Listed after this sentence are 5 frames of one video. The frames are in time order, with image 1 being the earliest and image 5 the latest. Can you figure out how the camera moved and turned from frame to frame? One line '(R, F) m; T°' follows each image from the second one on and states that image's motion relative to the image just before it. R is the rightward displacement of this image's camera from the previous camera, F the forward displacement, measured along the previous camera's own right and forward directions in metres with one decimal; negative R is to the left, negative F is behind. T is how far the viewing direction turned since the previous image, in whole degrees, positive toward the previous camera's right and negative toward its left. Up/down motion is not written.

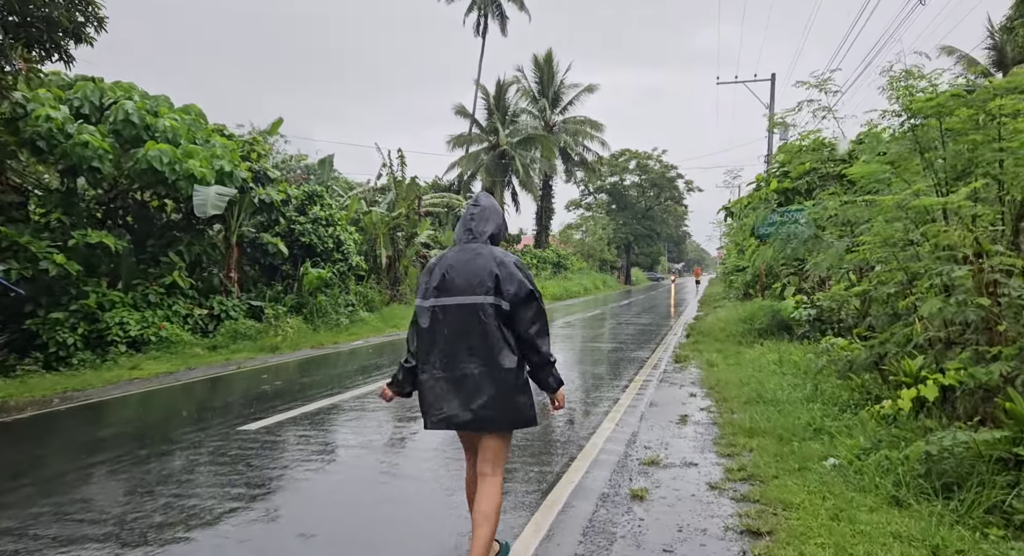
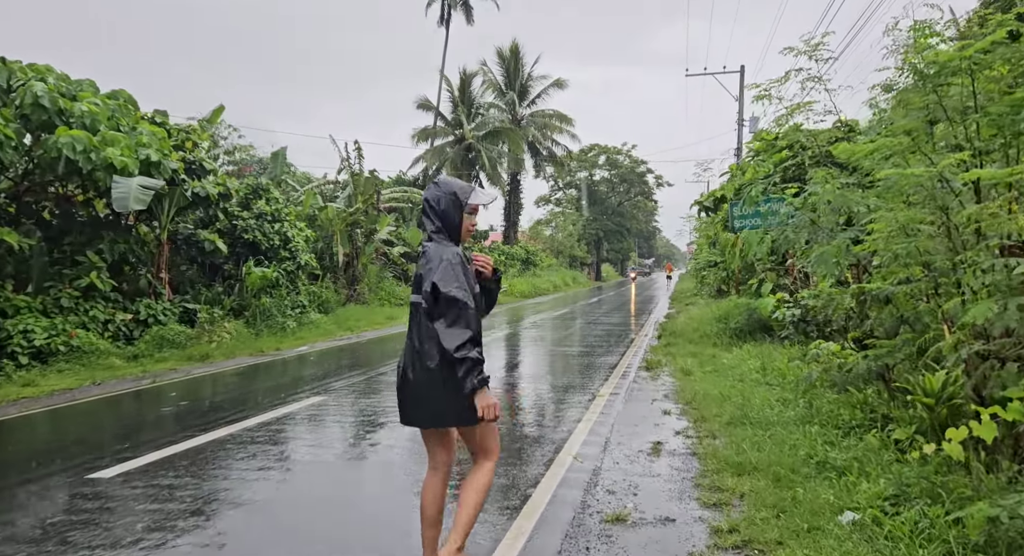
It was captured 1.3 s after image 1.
(+0.2, +1.0) m; +2°
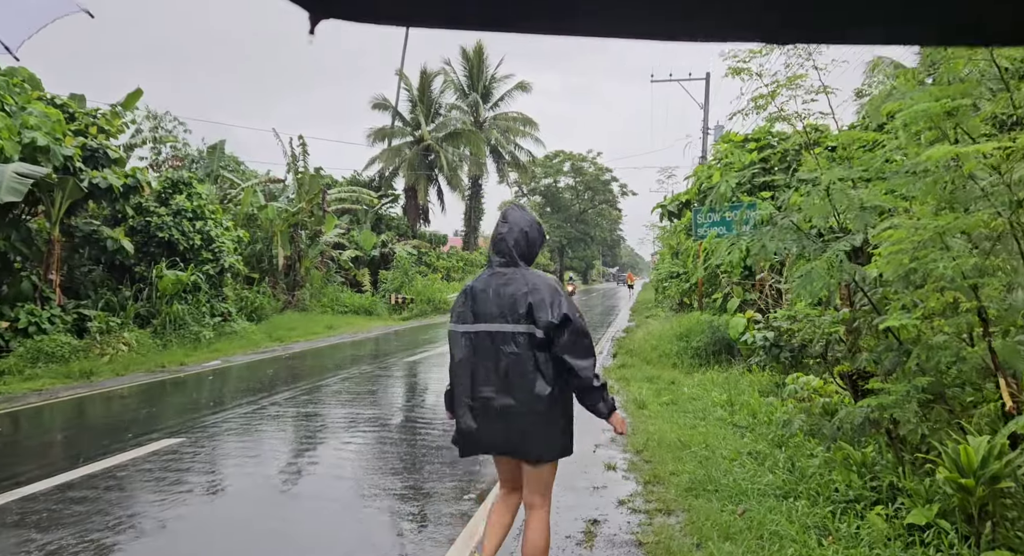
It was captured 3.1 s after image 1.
(+0.4, +1.2) m; +3°
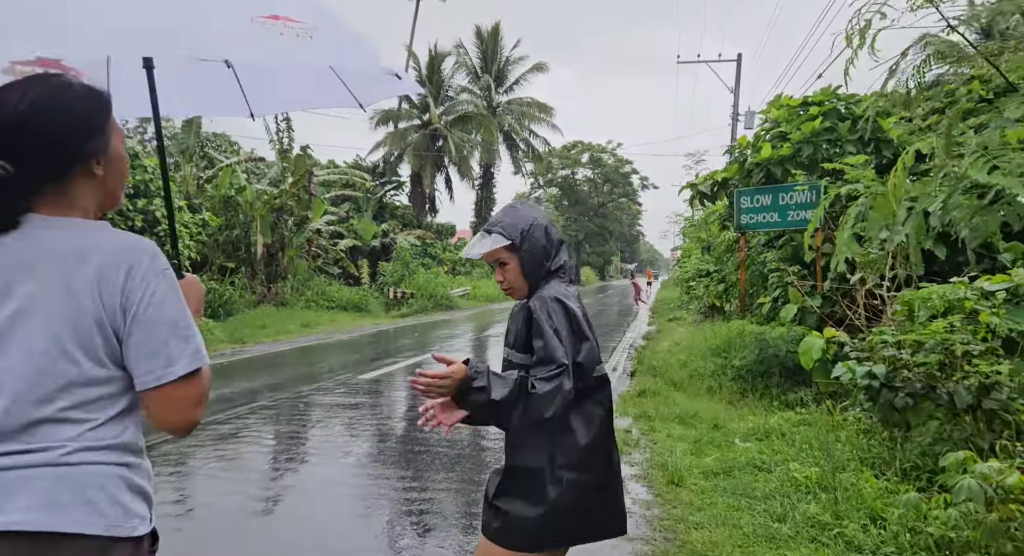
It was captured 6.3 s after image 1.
(+0.3, +2.4) m; -1°
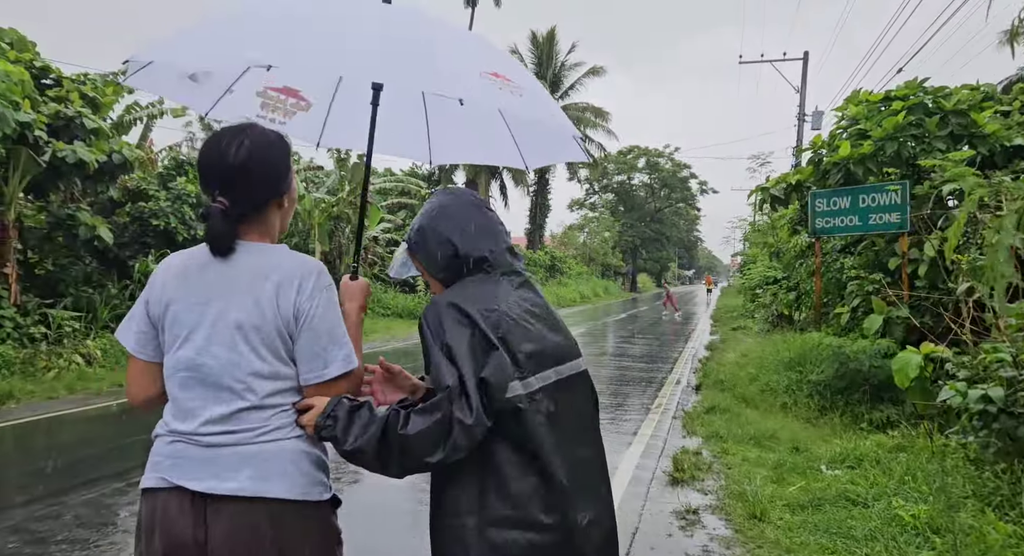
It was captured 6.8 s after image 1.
(0.0, +0.3) m; -4°
